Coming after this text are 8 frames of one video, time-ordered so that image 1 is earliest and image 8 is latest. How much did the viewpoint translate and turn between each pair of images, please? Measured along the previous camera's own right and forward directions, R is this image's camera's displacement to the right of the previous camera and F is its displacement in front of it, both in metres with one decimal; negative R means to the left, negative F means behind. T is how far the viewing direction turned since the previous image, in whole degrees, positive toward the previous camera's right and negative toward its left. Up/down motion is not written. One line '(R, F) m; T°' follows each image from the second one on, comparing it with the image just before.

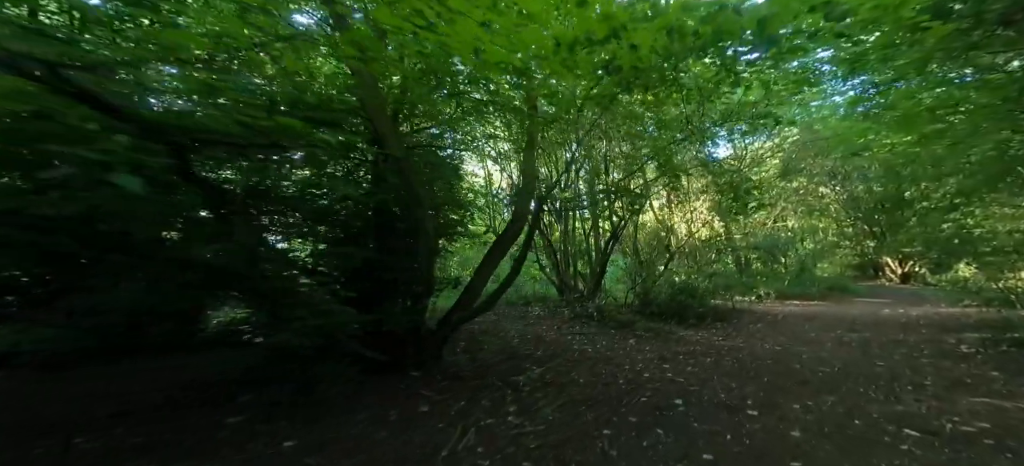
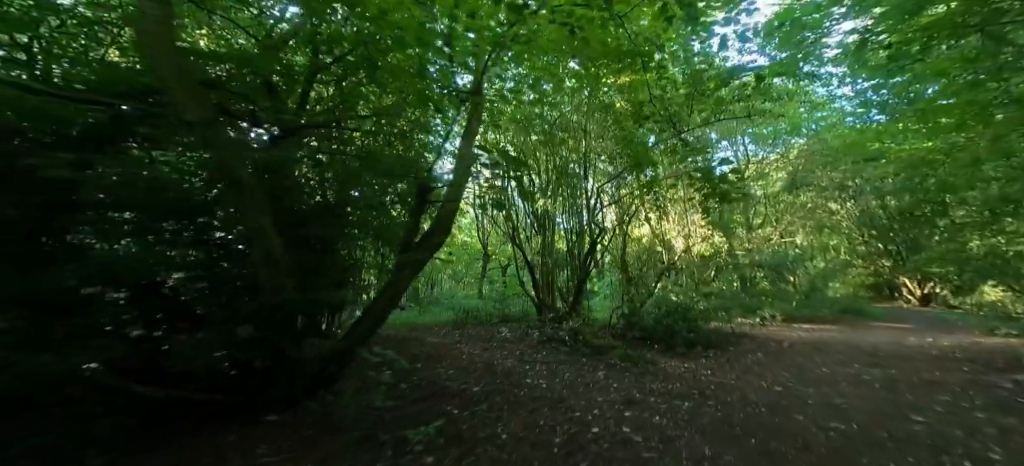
(+0.8, +0.9) m; -1°
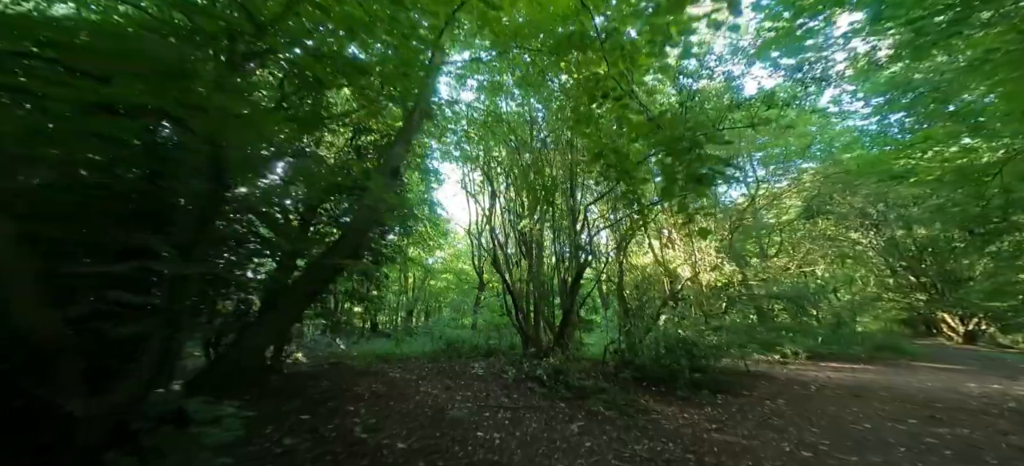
(+0.6, +0.8) m; -2°
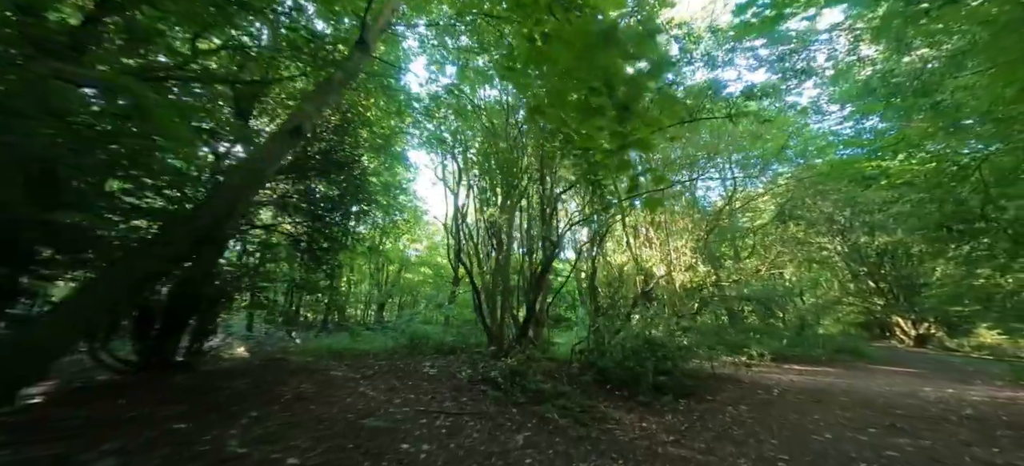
(+0.4, +0.4) m; +3°
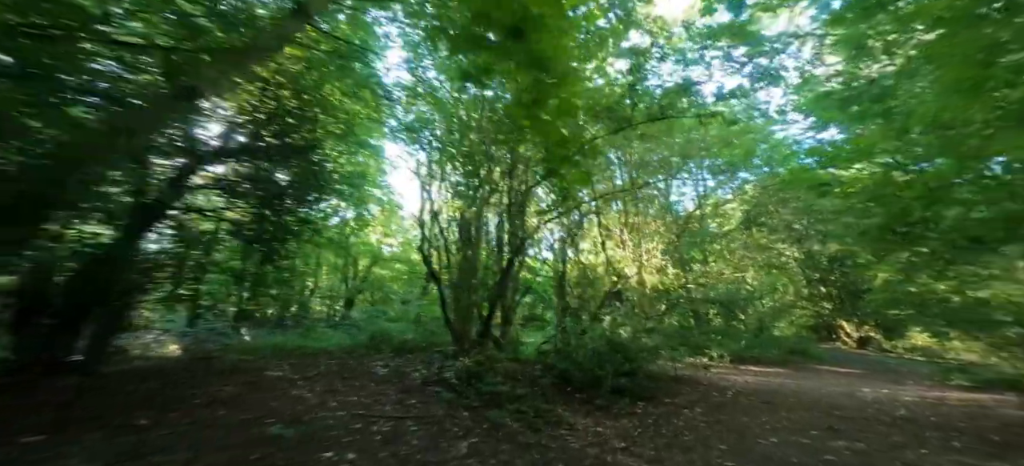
(+0.3, +0.2) m; +3°
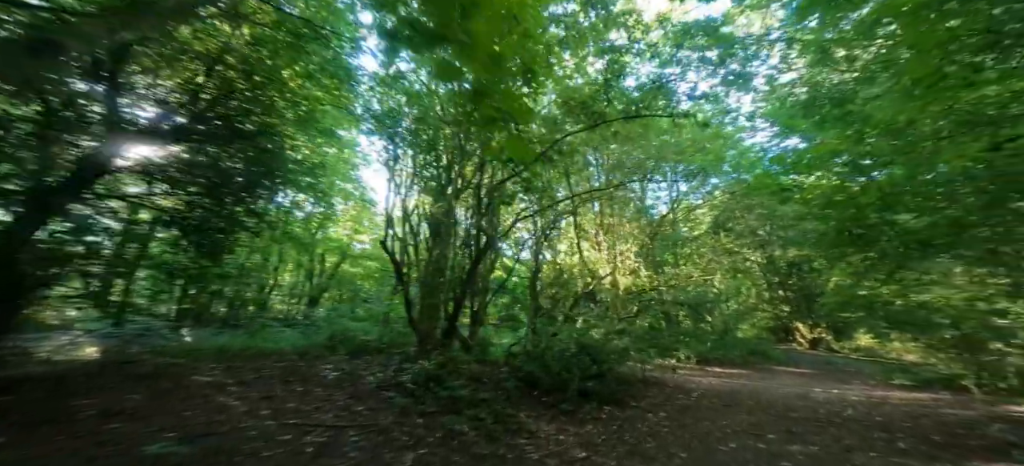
(+0.2, +0.3) m; +4°
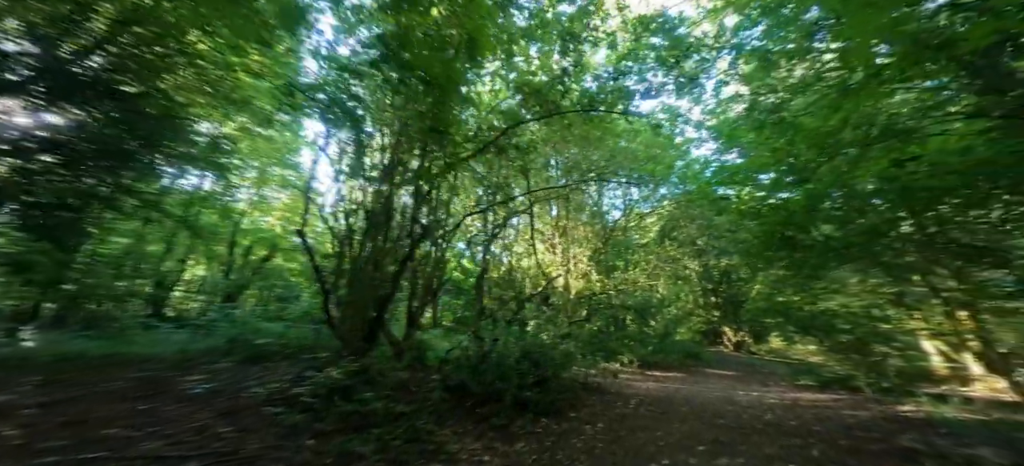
(+0.3, +0.6) m; +7°
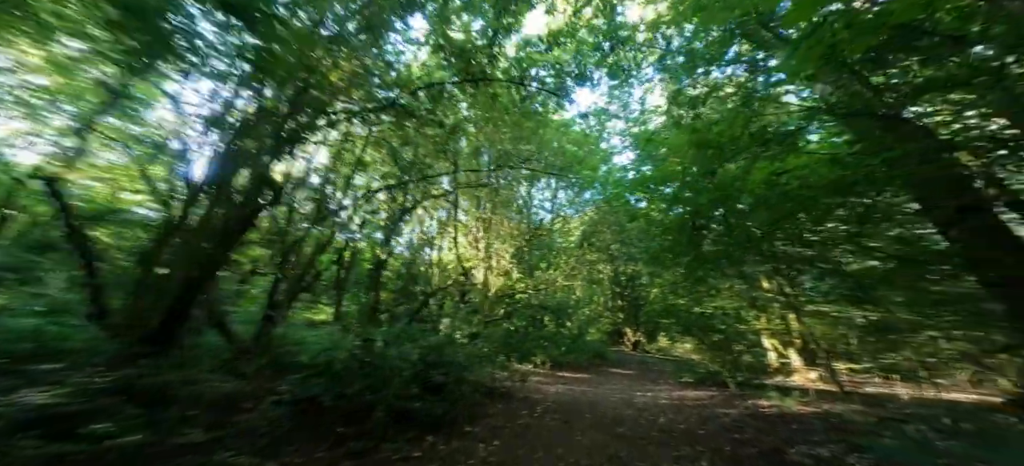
(+0.5, +1.0) m; +12°
